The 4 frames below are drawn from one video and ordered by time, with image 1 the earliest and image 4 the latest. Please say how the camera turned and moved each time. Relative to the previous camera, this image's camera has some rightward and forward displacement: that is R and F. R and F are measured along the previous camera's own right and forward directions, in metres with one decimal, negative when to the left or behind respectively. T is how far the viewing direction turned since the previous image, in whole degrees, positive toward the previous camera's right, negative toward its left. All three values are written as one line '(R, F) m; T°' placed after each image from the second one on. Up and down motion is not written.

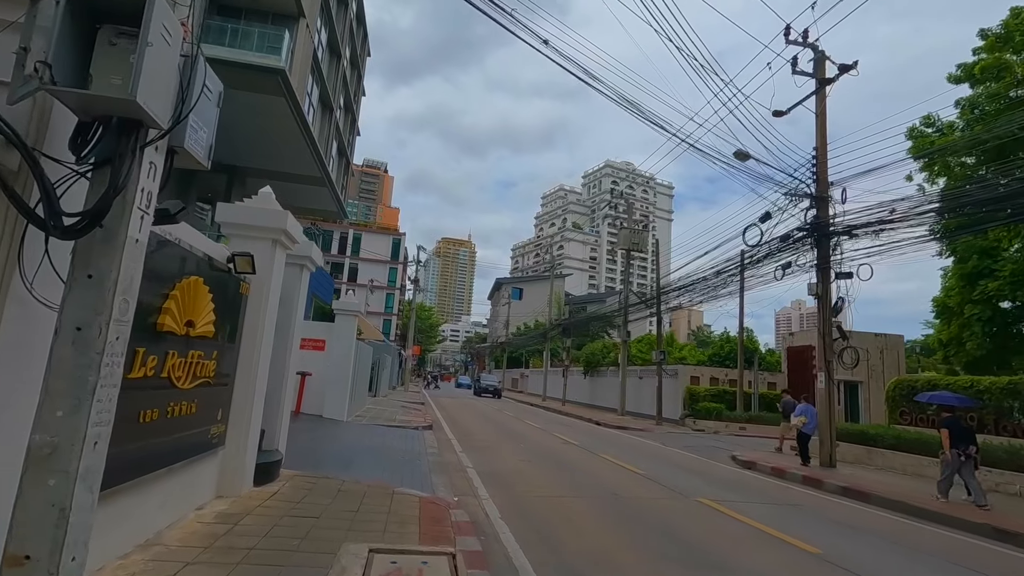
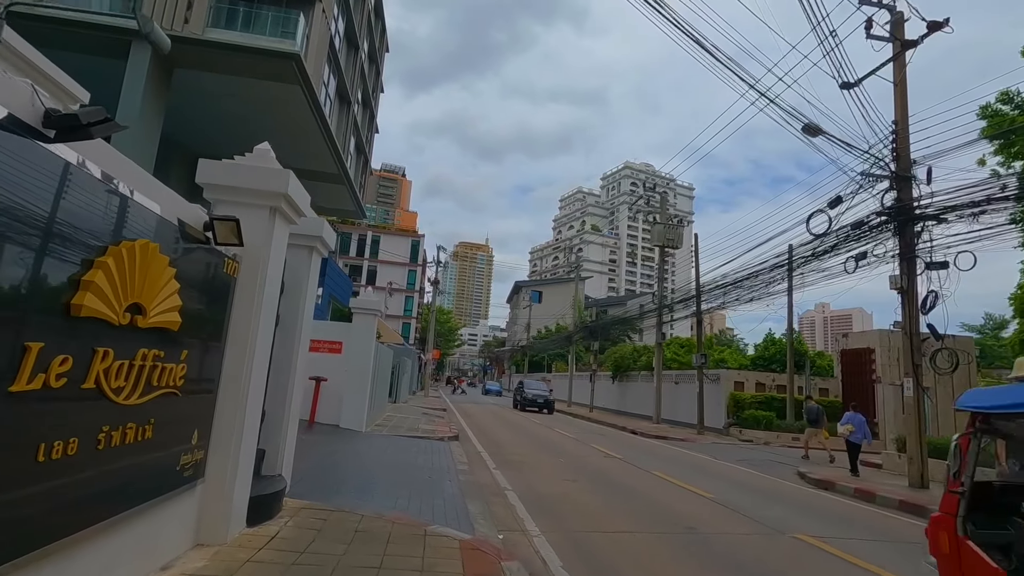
(-0.5, +1.5) m; -2°
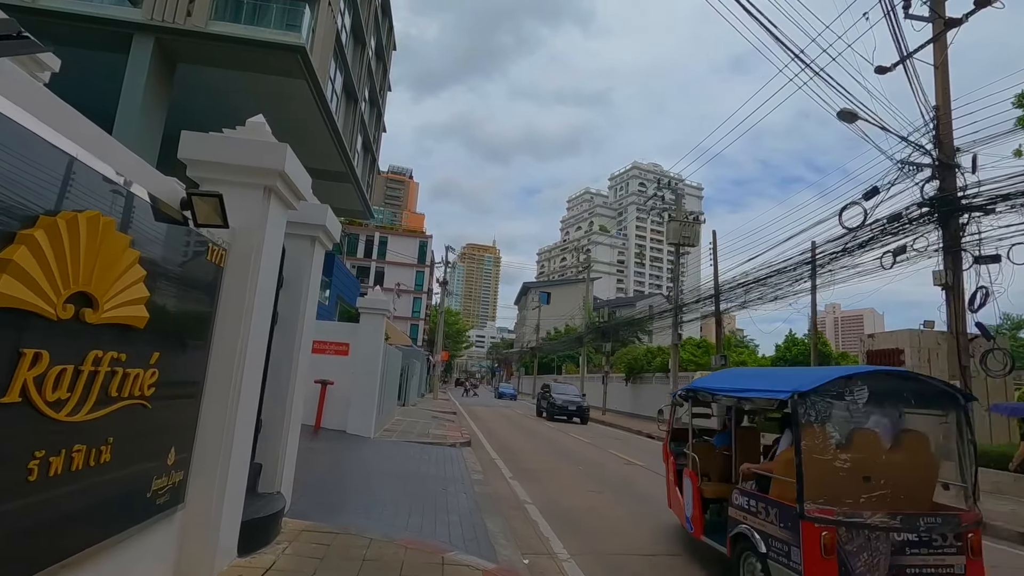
(-0.2, +0.7) m; -1°
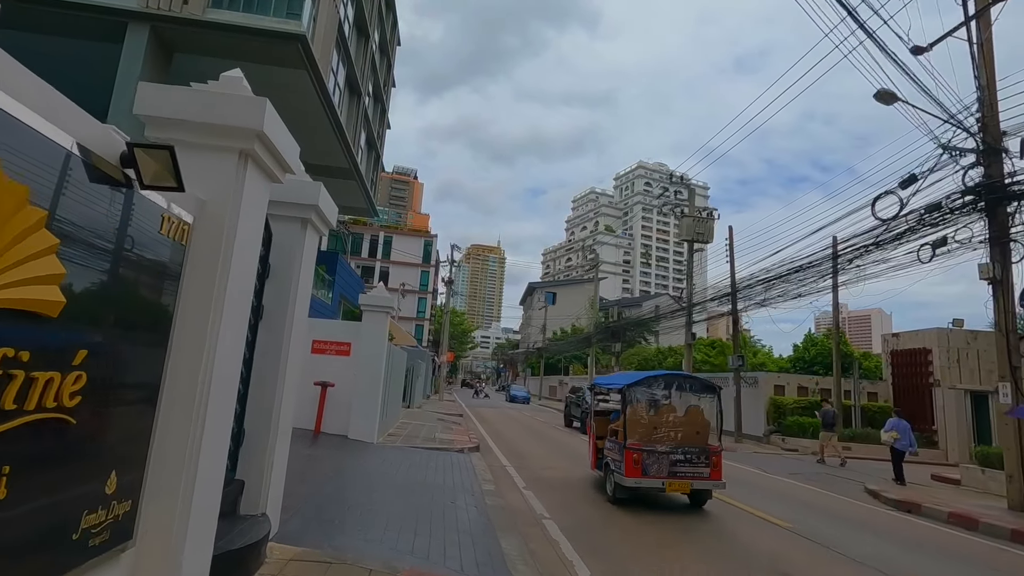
(-0.1, +0.7) m; -1°
